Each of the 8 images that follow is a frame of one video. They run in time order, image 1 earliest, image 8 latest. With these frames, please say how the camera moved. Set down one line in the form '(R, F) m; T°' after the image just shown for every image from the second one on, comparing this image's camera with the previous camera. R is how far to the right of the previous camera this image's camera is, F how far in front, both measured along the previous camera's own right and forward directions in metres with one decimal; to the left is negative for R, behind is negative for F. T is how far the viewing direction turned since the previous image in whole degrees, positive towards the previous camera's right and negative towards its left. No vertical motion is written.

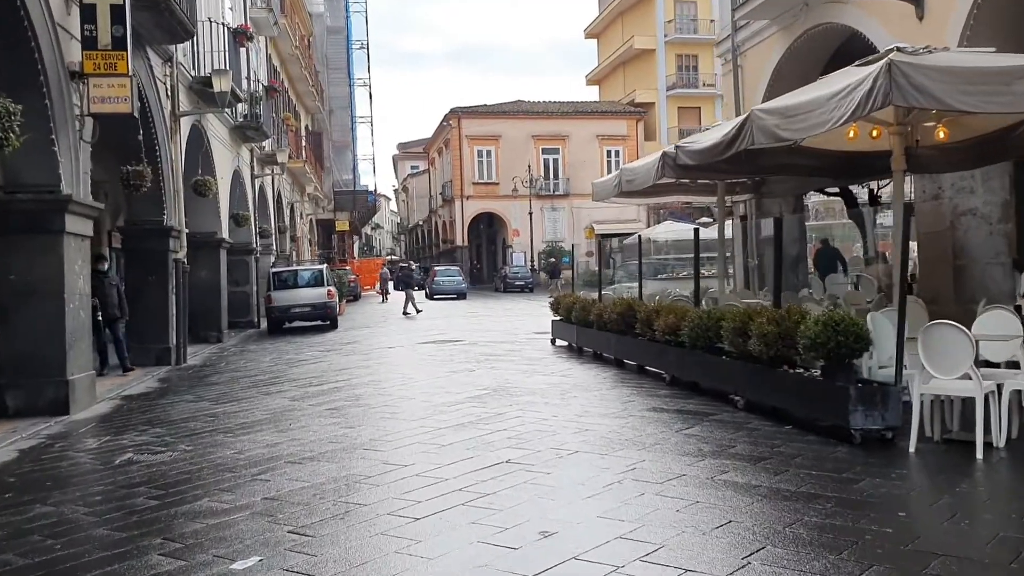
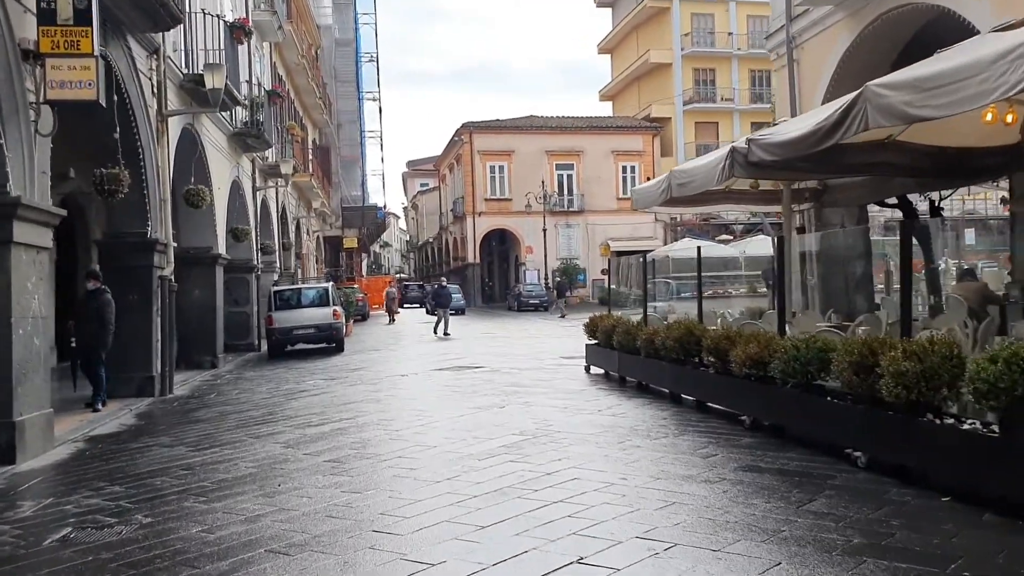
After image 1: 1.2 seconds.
(-0.3, +1.6) m; 0°
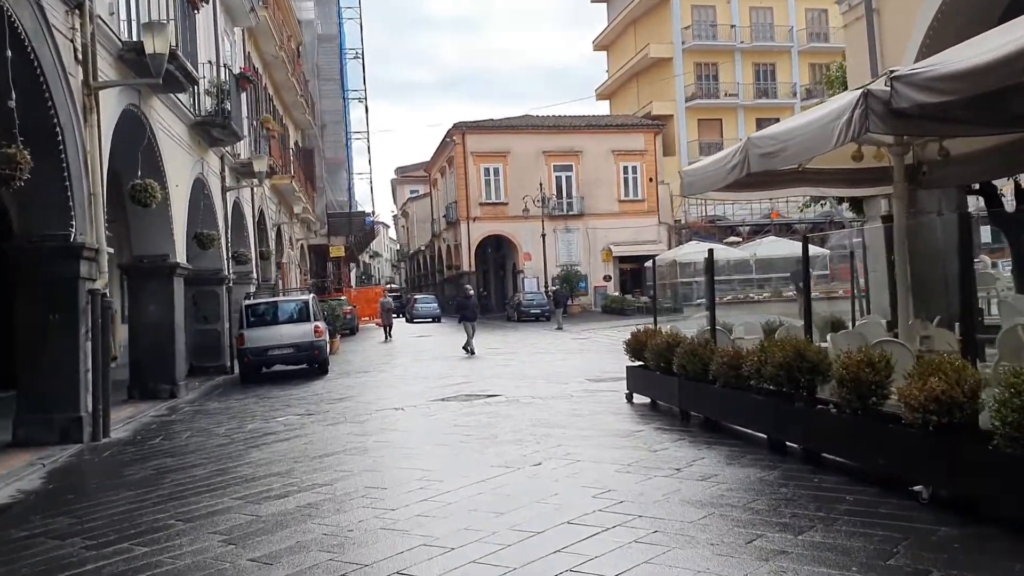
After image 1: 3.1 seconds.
(-0.3, +2.5) m; +1°
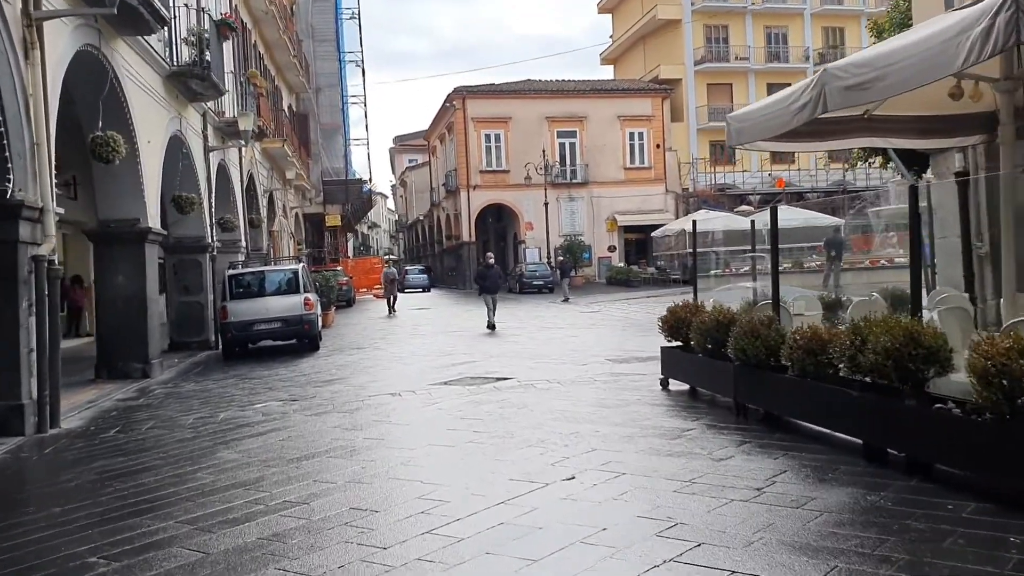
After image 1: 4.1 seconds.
(-0.1, +1.4) m; 0°
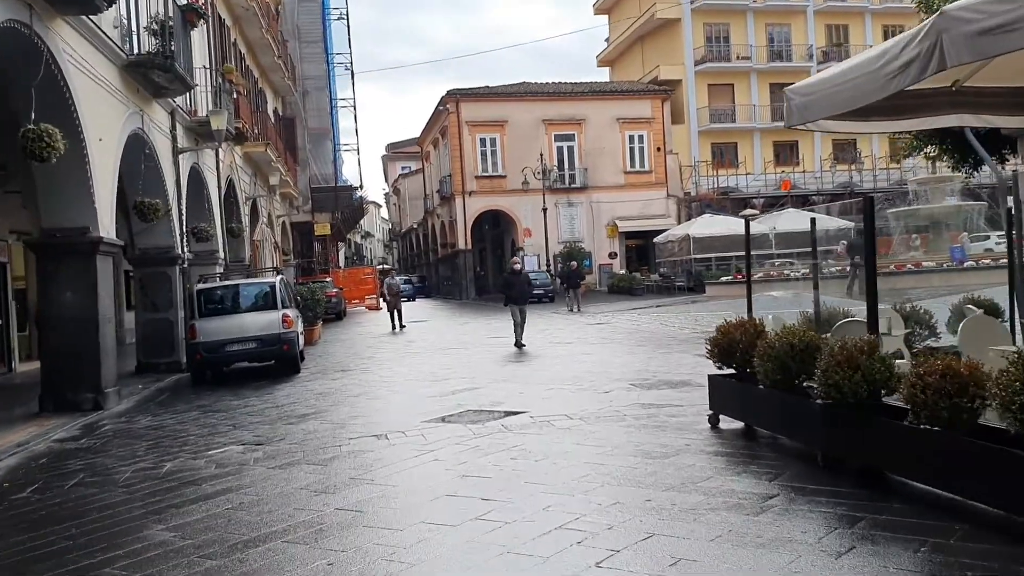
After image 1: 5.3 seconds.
(-0.1, +1.6) m; 0°
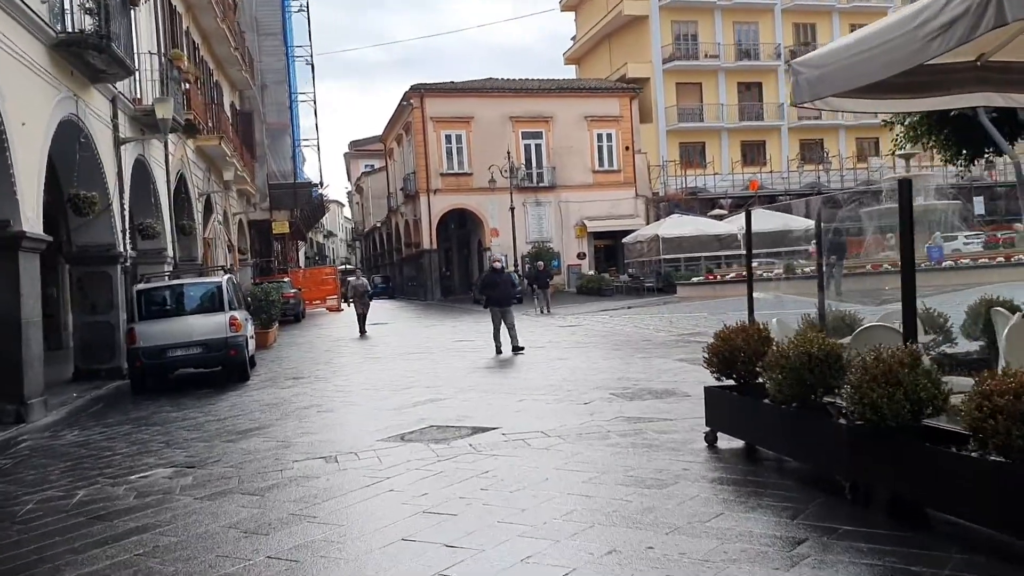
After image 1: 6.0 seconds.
(0.0, +0.9) m; +2°
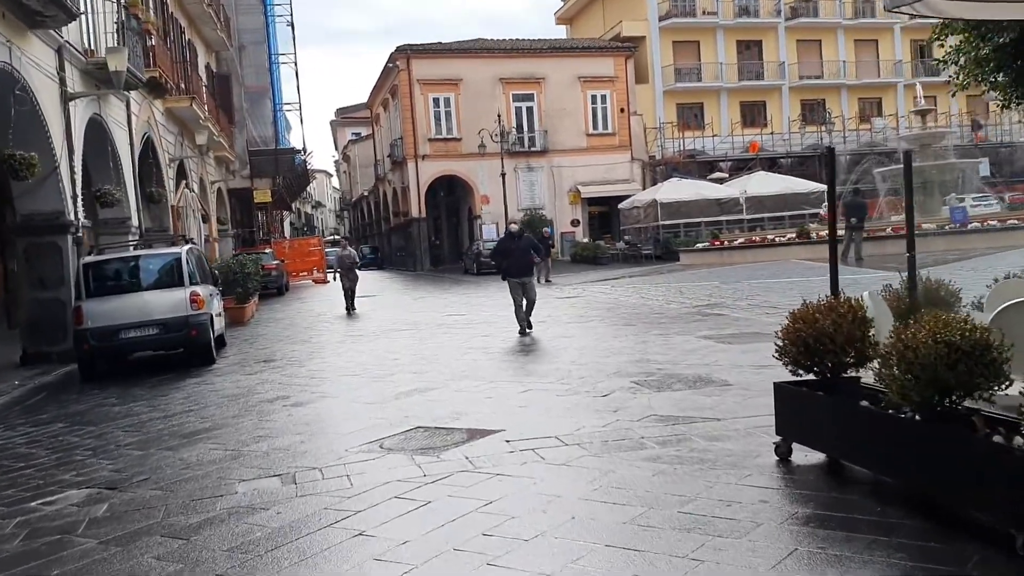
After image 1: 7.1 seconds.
(-0.1, +1.4) m; +1°
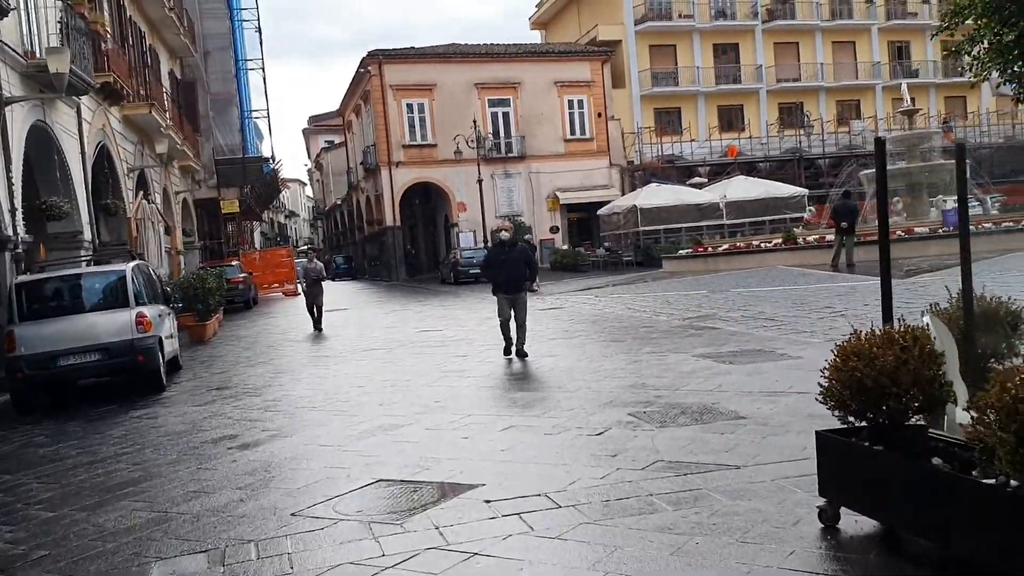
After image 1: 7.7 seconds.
(0.0, +0.9) m; +1°
